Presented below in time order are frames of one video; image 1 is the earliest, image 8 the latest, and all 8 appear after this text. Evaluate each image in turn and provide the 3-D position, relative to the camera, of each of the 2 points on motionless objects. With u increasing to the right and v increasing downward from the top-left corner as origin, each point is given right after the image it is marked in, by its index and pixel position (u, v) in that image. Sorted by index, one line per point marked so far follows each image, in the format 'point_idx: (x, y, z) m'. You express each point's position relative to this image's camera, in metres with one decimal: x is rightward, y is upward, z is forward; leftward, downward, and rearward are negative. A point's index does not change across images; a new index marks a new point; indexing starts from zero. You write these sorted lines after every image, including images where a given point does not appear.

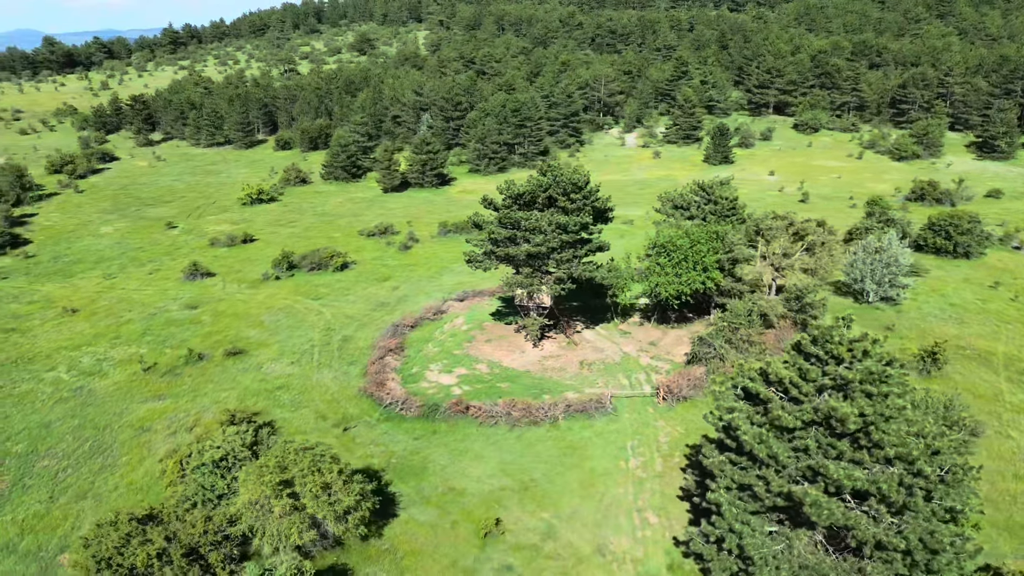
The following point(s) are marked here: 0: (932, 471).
0: (+10.3, -4.6, +18.3) m
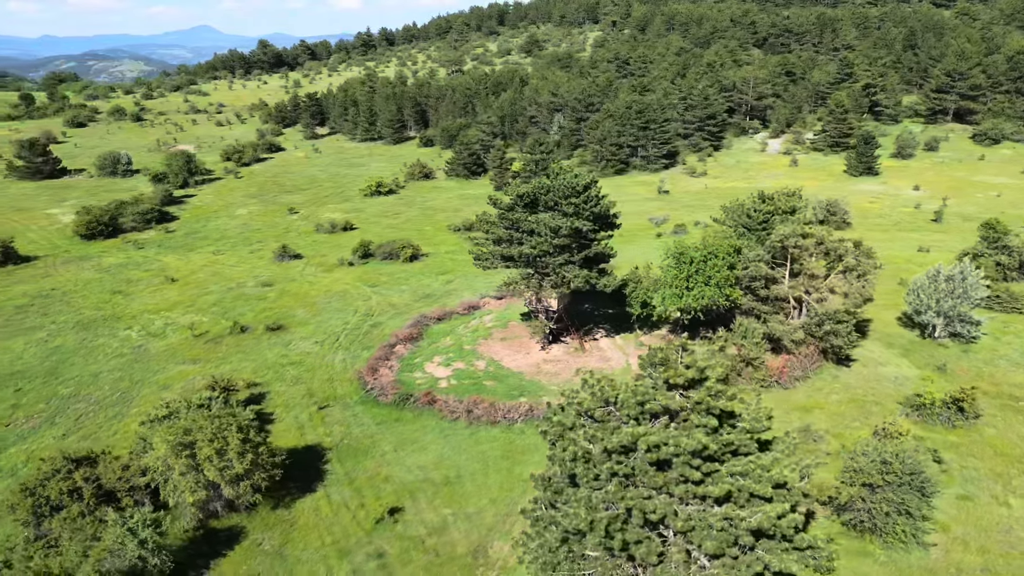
0: (+5.1, -5.2, +16.6) m
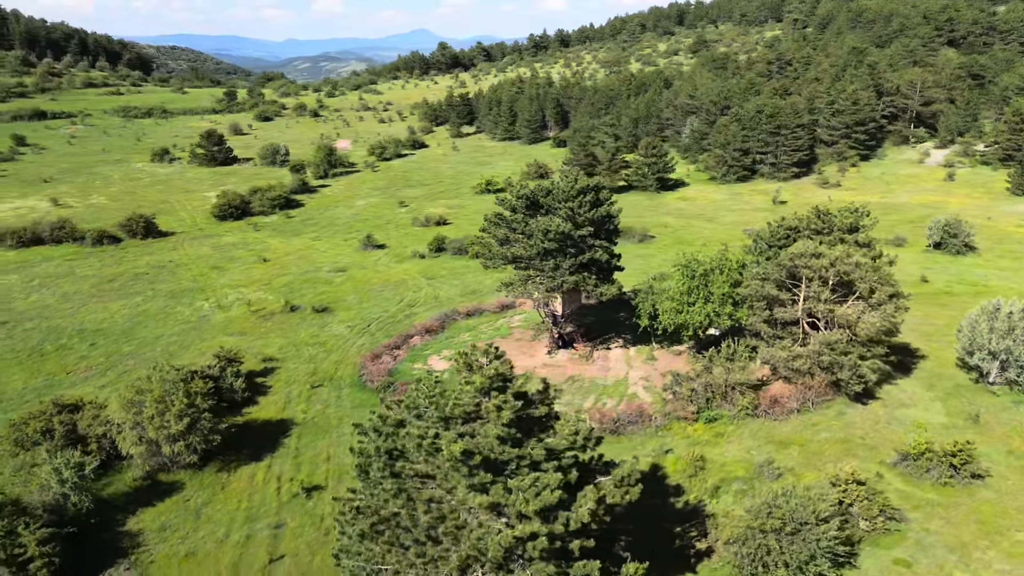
0: (-0.3, -5.4, +16.1) m
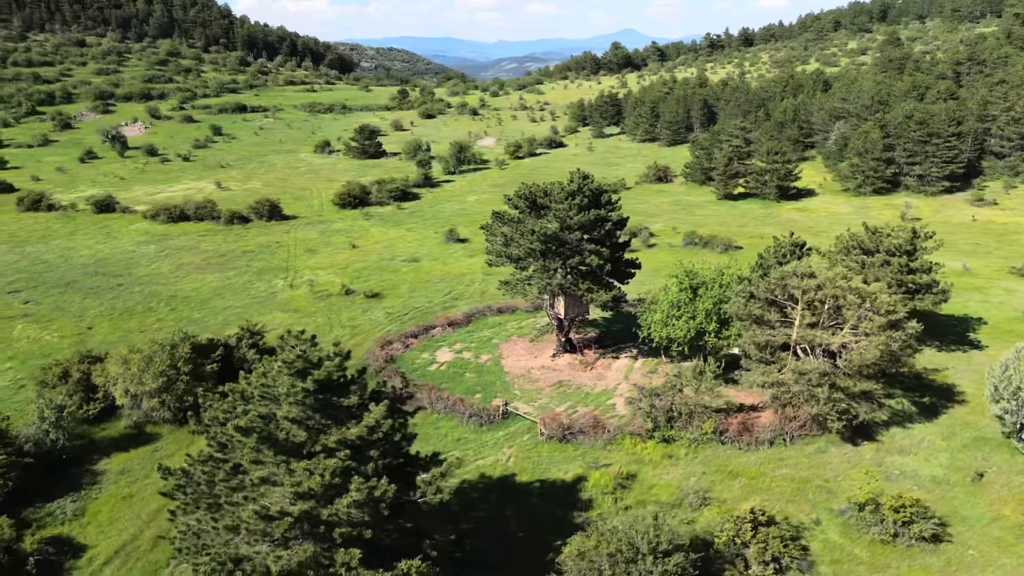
0: (-5.7, -5.2, +17.0) m
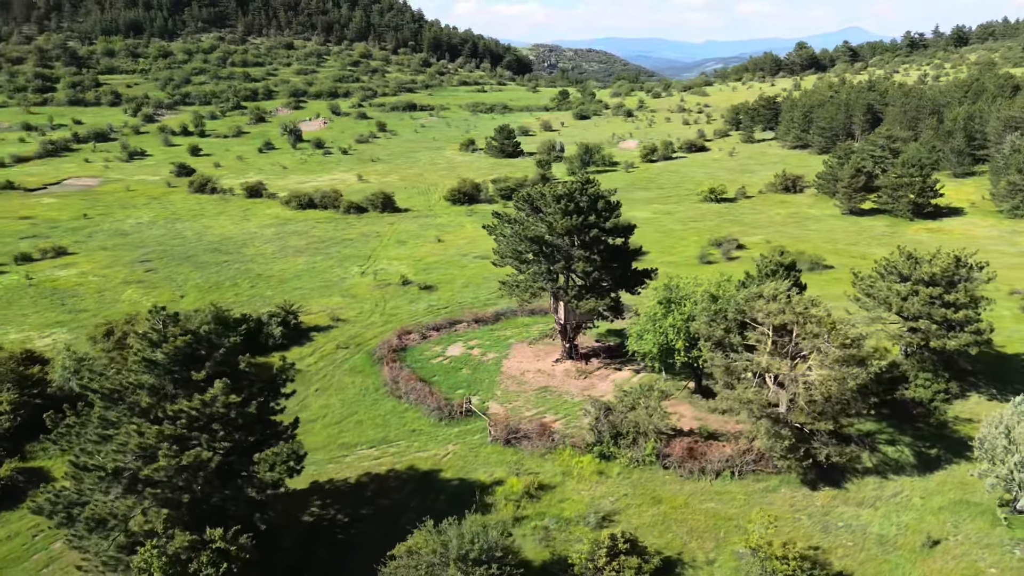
0: (-10.7, -4.5, +19.1) m
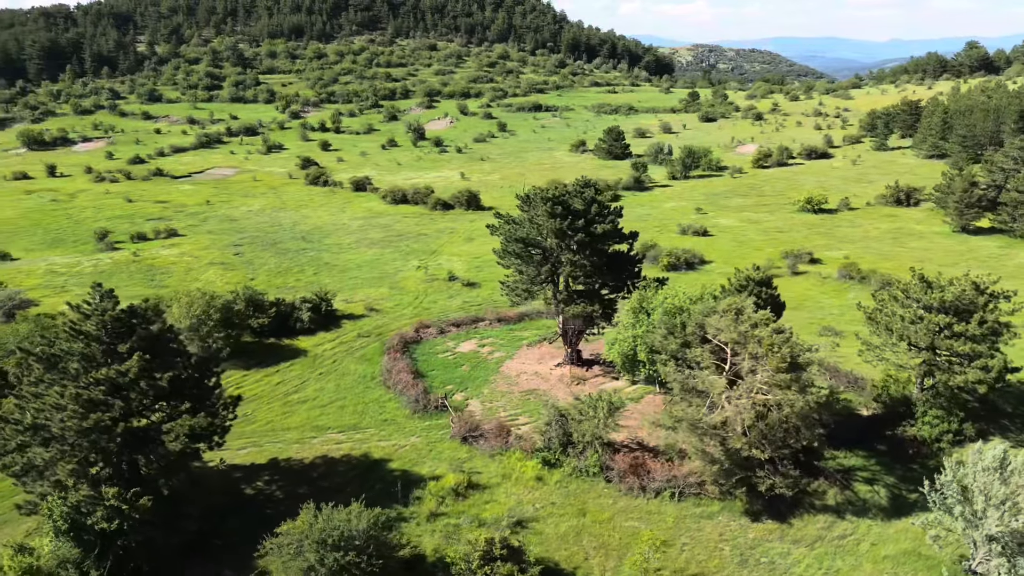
0: (-14.1, -3.8, +21.5) m
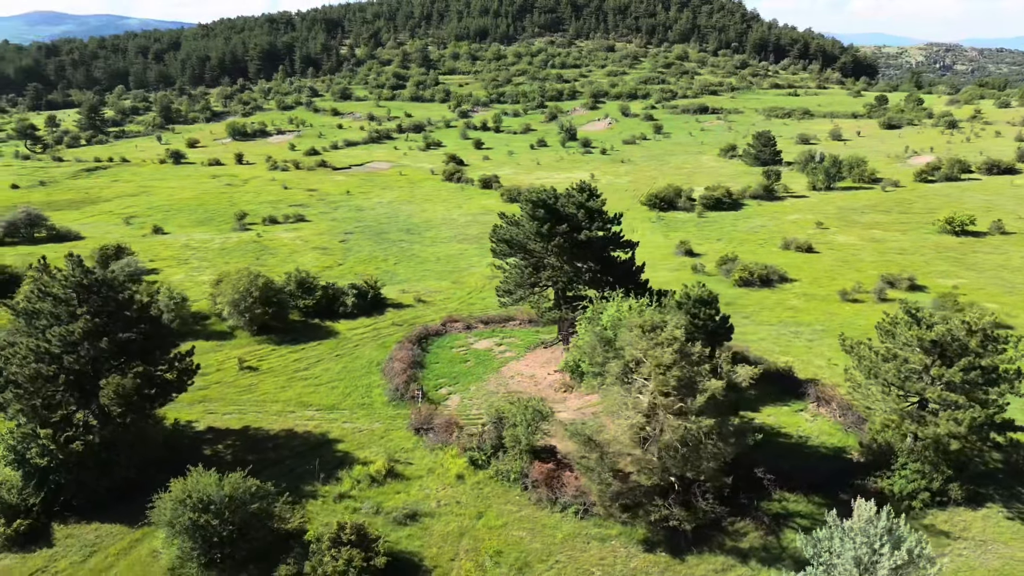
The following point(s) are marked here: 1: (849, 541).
0: (-17.7, -2.6, +25.6) m
1: (+8.4, -6.2, +17.6) m
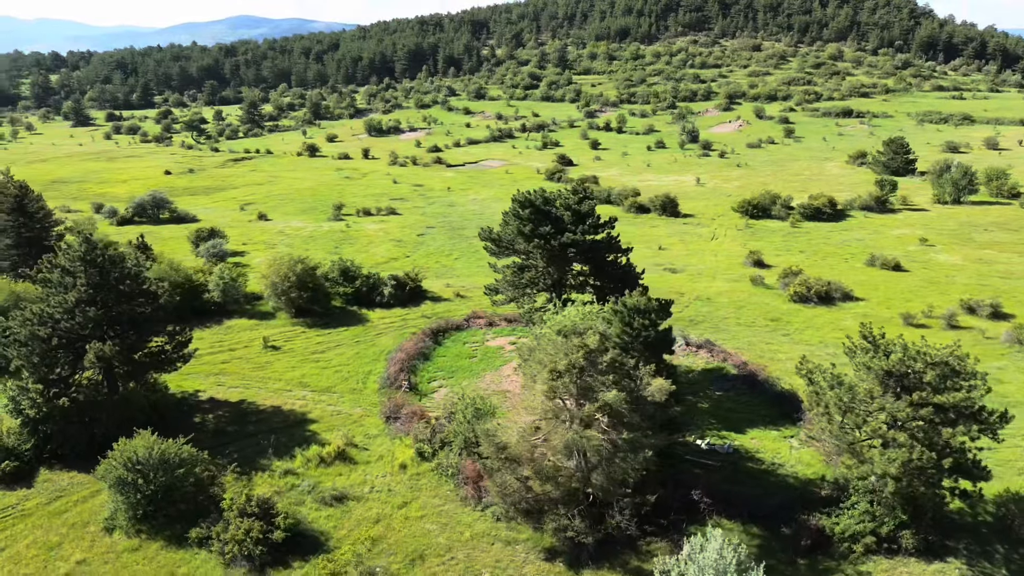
0: (-19.6, -1.4, +29.3) m
1: (+4.2, -6.5, +16.5) m
